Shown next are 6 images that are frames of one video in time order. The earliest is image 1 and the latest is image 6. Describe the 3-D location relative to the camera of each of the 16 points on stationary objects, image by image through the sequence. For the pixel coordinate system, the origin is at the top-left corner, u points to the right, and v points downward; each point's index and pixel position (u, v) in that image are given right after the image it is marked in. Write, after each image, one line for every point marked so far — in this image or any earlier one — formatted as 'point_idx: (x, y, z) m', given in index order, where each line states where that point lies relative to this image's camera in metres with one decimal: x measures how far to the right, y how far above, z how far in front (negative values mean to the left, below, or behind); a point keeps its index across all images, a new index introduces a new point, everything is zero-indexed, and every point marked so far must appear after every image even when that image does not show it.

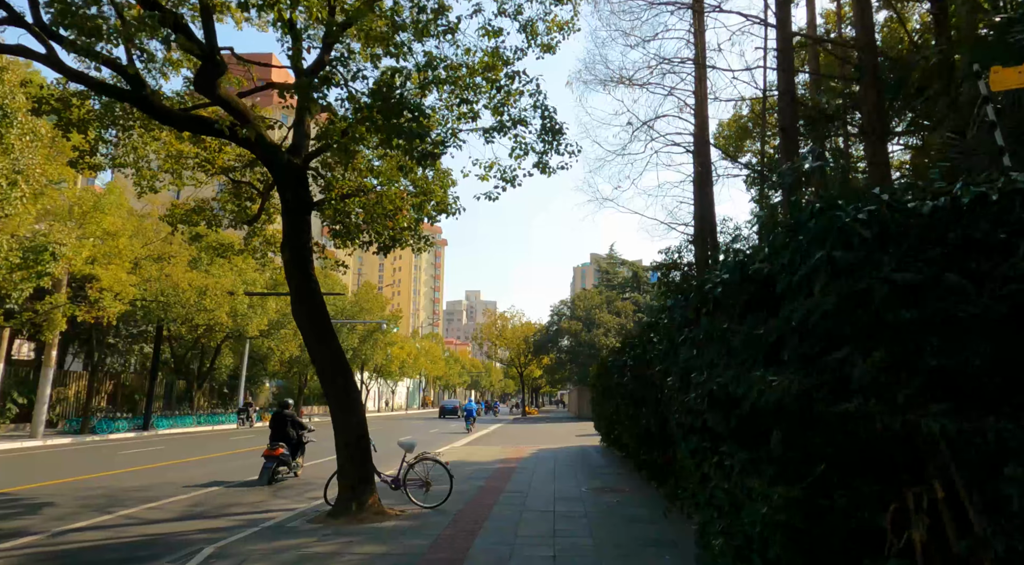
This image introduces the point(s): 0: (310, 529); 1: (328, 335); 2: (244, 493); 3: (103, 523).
0: (-2.4, -3.0, +8.3) m
1: (-2.5, -0.7, +9.2) m
2: (-4.6, -3.6, +11.8) m
3: (-5.5, -3.2, +9.2) m
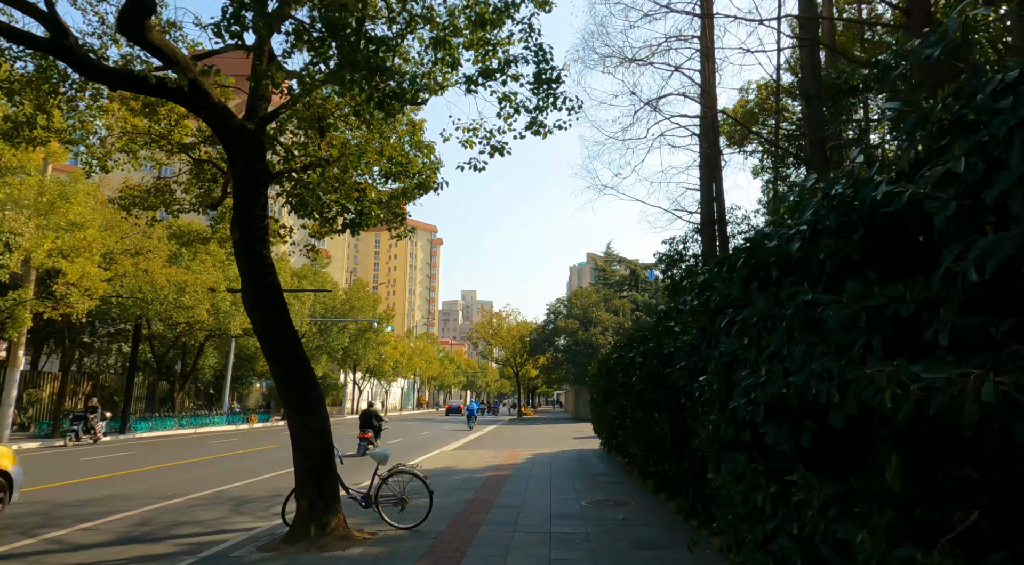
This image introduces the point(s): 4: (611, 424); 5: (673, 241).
0: (-2.6, -2.8, +7.0) m
1: (-2.6, -0.5, +7.9) m
2: (-4.7, -3.4, +10.4) m
3: (-5.6, -3.1, +7.9) m
4: (+2.0, -2.8, +13.7) m
5: (+4.3, +1.2, +18.4) m
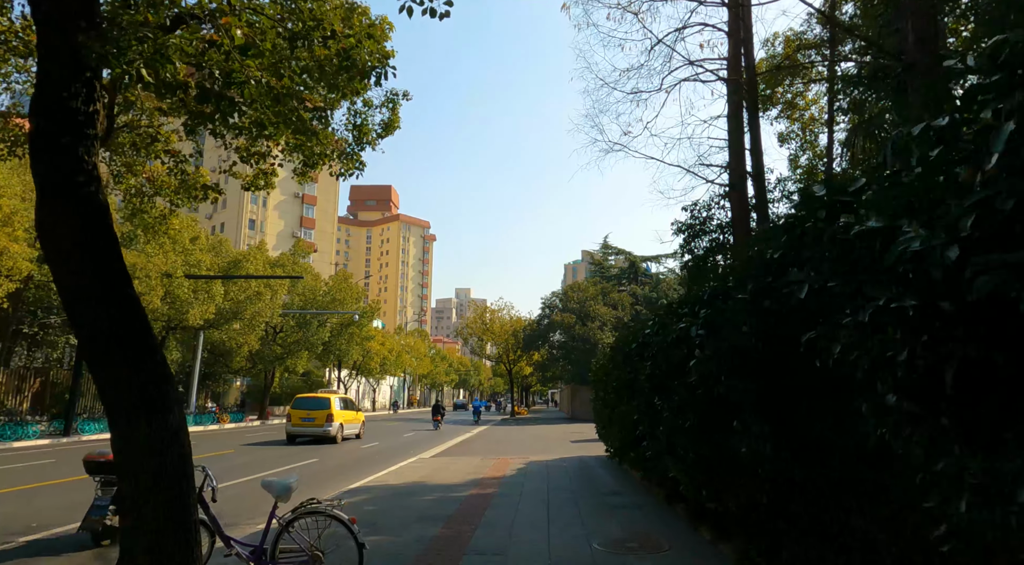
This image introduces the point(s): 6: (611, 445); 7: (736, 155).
0: (-2.7, -2.3, +3.9) m
1: (-2.8, +0.1, +4.8) m
2: (-4.9, -2.9, +7.3) m
3: (-5.8, -2.5, +4.7) m
4: (+1.8, -2.2, +10.7) m
5: (+4.1, +1.7, +15.3) m
6: (+1.9, -3.2, +13.5) m
7: (+4.7, +2.7, +14.4) m
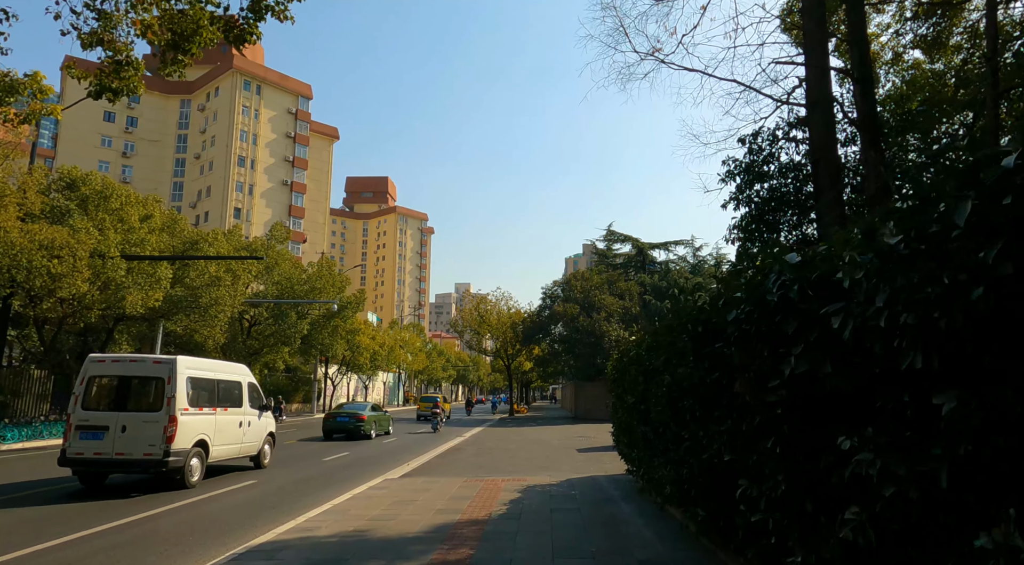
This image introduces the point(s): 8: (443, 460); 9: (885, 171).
0: (-2.9, -1.8, -0.2) m
1: (-2.9, +0.6, +0.6) m
2: (-5.1, -2.4, +3.2) m
3: (-5.9, -2.0, +0.6) m
4: (+1.6, -1.7, +6.5) m
5: (+3.9, +2.3, +11.1) m
6: (+1.8, -2.6, +9.4) m
7: (+4.5, +3.3, +10.2) m
8: (-1.9, -4.8, +18.4) m
9: (+4.6, +1.4, +8.5) m
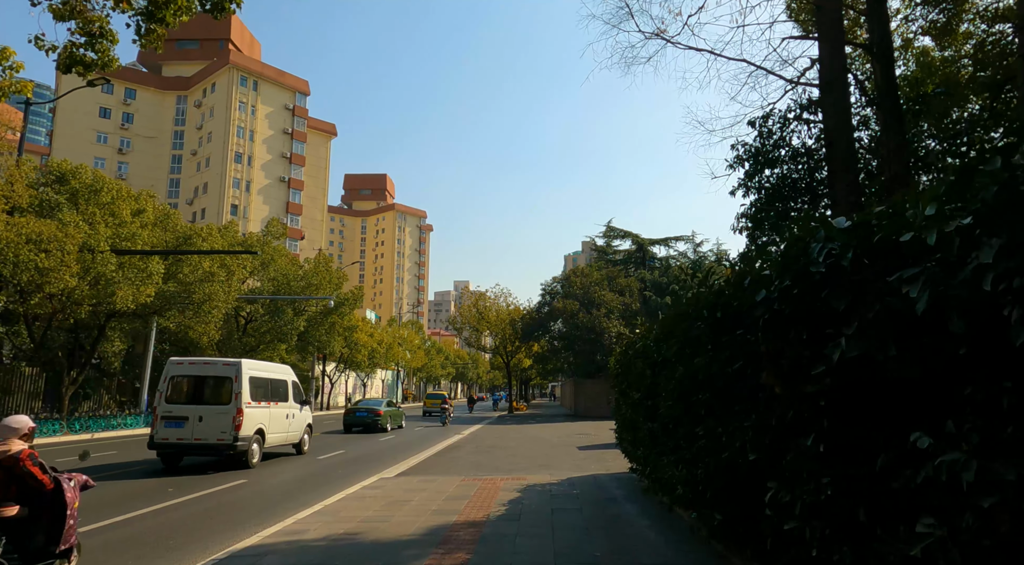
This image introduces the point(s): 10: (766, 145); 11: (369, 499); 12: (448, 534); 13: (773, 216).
0: (-2.9, -1.6, -0.7) m
1: (-2.9, +0.7, +0.1) m
2: (-5.1, -2.2, +2.7) m
3: (-5.9, -1.9, +0.1) m
4: (+1.6, -1.5, +6.0) m
5: (+3.9, +2.5, +10.6) m
6: (+1.8, -2.5, +8.9) m
7: (+4.5, +3.5, +9.7) m
8: (-1.9, -4.6, +17.9) m
9: (+4.6, +1.5, +8.0) m
10: (+3.9, +2.1, +10.6) m
11: (-2.3, -3.5, +11.0) m
12: (-0.7, -3.0, +8.1) m
13: (+4.0, +1.0, +10.6) m
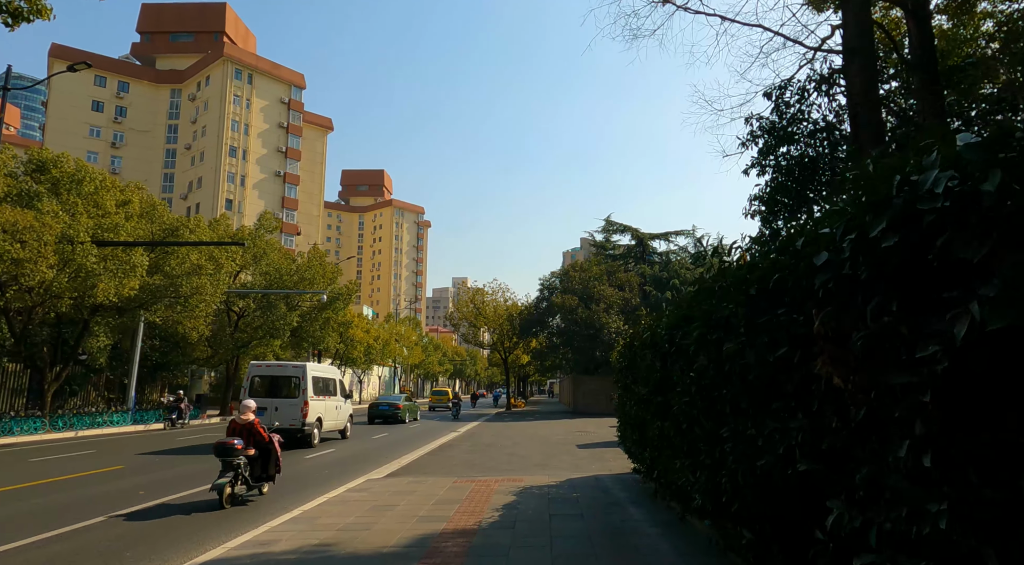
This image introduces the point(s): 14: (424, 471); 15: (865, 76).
0: (-2.9, -1.5, -1.6) m
1: (-3.0, +0.8, -0.7) m
2: (-5.1, -2.1, +1.8) m
3: (-6.0, -1.7, -0.7) m
4: (+1.5, -1.4, +5.2) m
5: (+3.8, +2.7, +9.8) m
6: (+1.7, -2.3, +8.1) m
7: (+4.4, +3.7, +8.9) m
8: (-2.0, -4.4, +17.1) m
9: (+4.5, +1.7, +7.2) m
10: (+3.9, +2.3, +9.8) m
11: (-2.4, -3.3, +10.2) m
12: (-0.8, -2.8, +7.3) m
13: (+3.9, +1.2, +9.7) m
14: (-1.9, -3.9, +14.3) m
15: (+4.3, +2.6, +8.5) m
